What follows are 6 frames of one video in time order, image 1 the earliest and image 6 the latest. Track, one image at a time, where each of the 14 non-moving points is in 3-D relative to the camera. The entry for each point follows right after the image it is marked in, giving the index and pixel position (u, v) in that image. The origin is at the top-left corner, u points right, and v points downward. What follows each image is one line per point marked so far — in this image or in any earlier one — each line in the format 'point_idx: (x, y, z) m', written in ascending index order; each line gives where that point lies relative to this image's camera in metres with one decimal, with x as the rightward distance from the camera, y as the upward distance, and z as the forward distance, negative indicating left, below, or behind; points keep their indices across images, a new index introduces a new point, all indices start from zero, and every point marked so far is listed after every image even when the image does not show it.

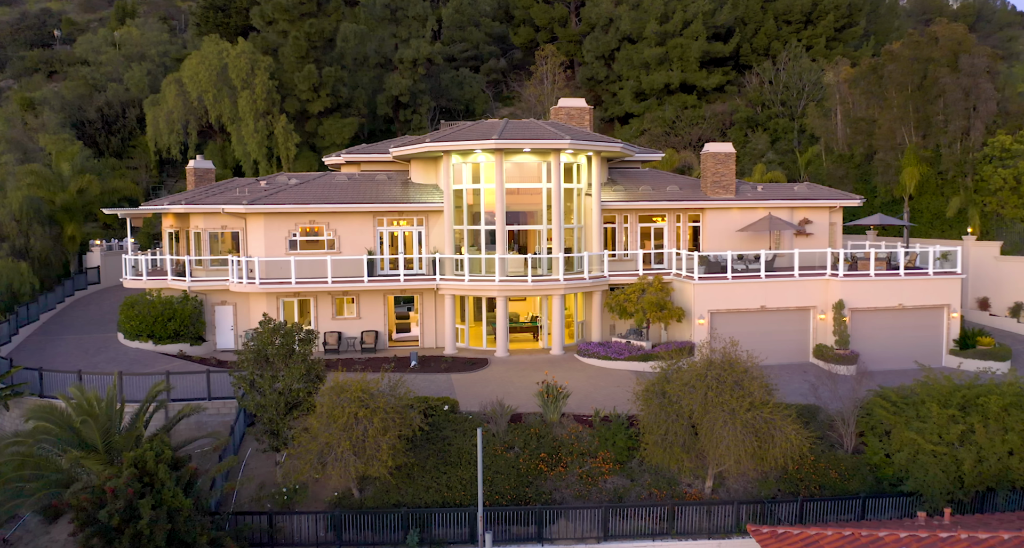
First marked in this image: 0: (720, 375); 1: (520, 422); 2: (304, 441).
0: (+4.4, -2.1, +15.0) m
1: (+0.2, -3.7, +17.4) m
2: (-4.4, -3.5, +14.7) m
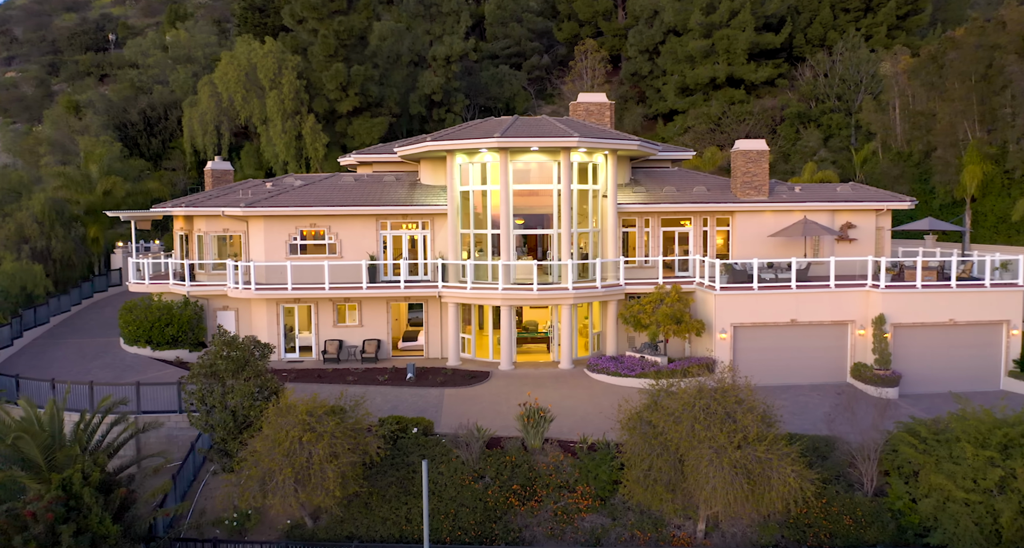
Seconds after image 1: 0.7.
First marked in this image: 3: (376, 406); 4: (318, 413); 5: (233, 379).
0: (+3.7, -2.4, +13.2) m
1: (-0.4, -4.0, +15.9) m
2: (-5.1, -3.7, +13.5) m
3: (-3.8, -3.7, +19.5) m
4: (-3.8, -2.7, +13.7) m
5: (-5.8, -2.2, +14.6) m
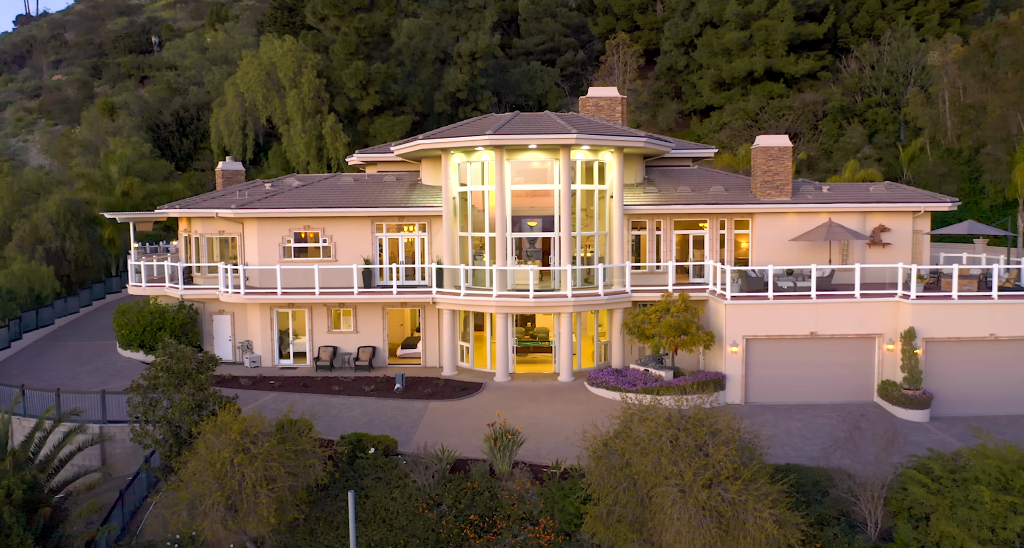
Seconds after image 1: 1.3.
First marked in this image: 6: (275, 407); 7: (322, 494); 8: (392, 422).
0: (+2.7, -2.7, +11.7) m
1: (-1.1, -4.2, +14.7) m
2: (-6.0, -3.8, +12.7) m
3: (-4.2, -3.9, +18.5) m
4: (-4.7, -2.8, +12.7) m
5: (-6.6, -2.3, +13.8) m
6: (-6.6, -3.7, +19.6) m
7: (-3.7, -4.4, +13.9) m
8: (-3.1, -3.9, +18.4) m
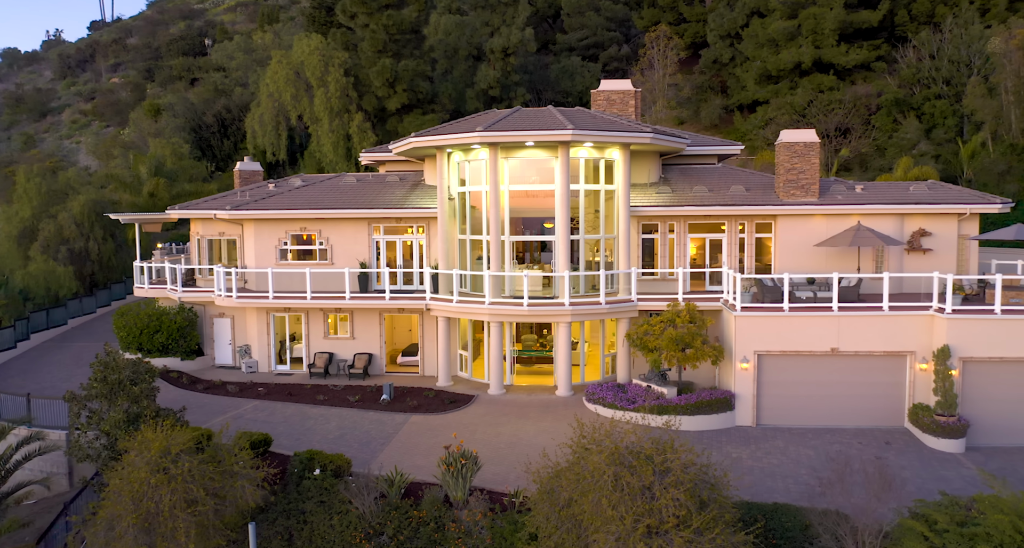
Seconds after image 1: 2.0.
0: (+1.6, -2.9, +10.2) m
1: (-2.0, -4.3, +13.6) m
2: (-7.0, -4.0, +12.0) m
3: (-4.7, -4.0, +17.7) m
4: (-5.7, -3.0, +11.9) m
5: (-7.5, -2.5, +13.2) m
6: (-7.0, -3.9, +19.0) m
7: (-4.7, -4.5, +13.1) m
8: (-3.7, -4.1, +17.5) m
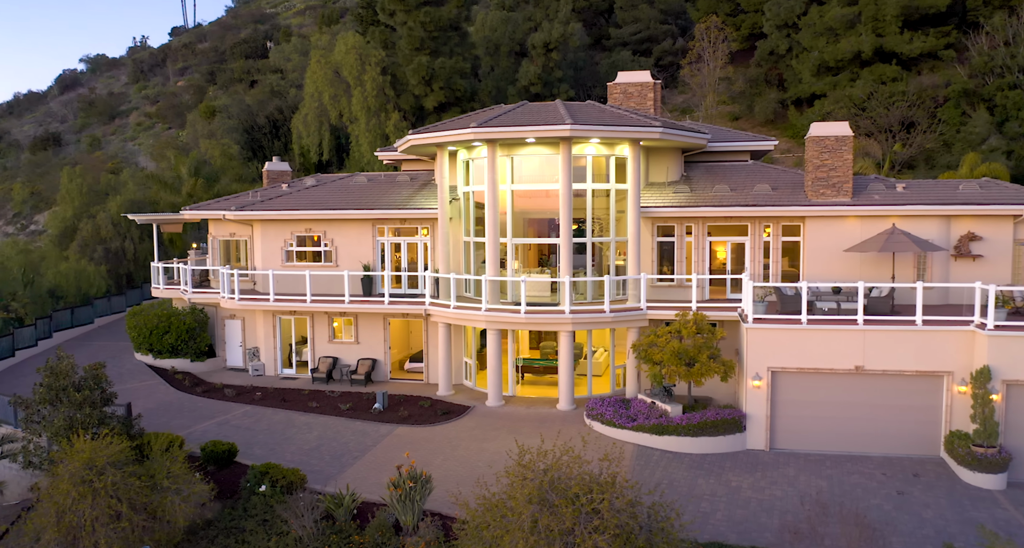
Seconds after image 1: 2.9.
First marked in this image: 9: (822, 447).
0: (+0.4, -3.1, +9.0) m
1: (-2.8, -4.5, +12.8) m
2: (-8.0, -4.1, +11.7) m
3: (-5.2, -4.1, +17.1) m
4: (-6.6, -3.1, +11.5) m
5: (-8.4, -2.5, +12.9) m
6: (-7.3, -3.9, +18.6) m
7: (-5.5, -4.6, +12.5) m
8: (-4.1, -4.2, +16.8) m
9: (+7.9, -4.4, +17.9) m
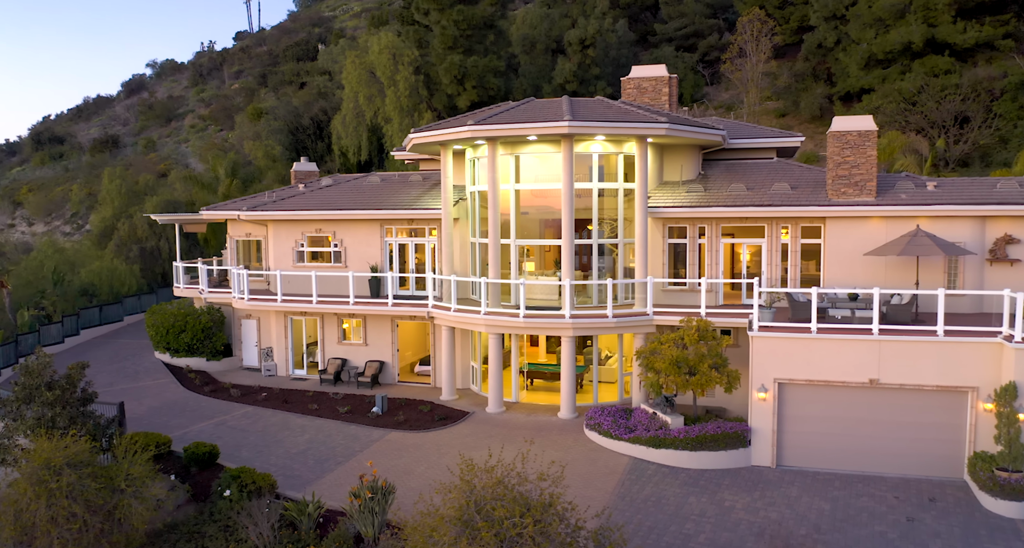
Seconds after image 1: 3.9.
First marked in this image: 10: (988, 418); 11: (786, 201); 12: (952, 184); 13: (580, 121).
0: (-0.5, -3.2, +8.5) m
1: (-3.4, -4.6, +12.5) m
2: (-8.7, -4.1, +11.9) m
3: (-5.4, -4.2, +17.0) m
4: (-7.4, -3.2, +11.6) m
5: (-8.9, -2.6, +13.1) m
6: (-7.4, -4.0, +18.7) m
7: (-6.2, -4.7, +12.5) m
8: (-4.4, -4.2, +16.7) m
9: (+7.6, -4.5, +16.7) m
10: (+10.5, -3.2, +15.4) m
11: (+7.7, +2.0, +19.8) m
12: (+12.3, +2.4, +19.5) m
13: (+1.9, +3.9, +18.6) m
